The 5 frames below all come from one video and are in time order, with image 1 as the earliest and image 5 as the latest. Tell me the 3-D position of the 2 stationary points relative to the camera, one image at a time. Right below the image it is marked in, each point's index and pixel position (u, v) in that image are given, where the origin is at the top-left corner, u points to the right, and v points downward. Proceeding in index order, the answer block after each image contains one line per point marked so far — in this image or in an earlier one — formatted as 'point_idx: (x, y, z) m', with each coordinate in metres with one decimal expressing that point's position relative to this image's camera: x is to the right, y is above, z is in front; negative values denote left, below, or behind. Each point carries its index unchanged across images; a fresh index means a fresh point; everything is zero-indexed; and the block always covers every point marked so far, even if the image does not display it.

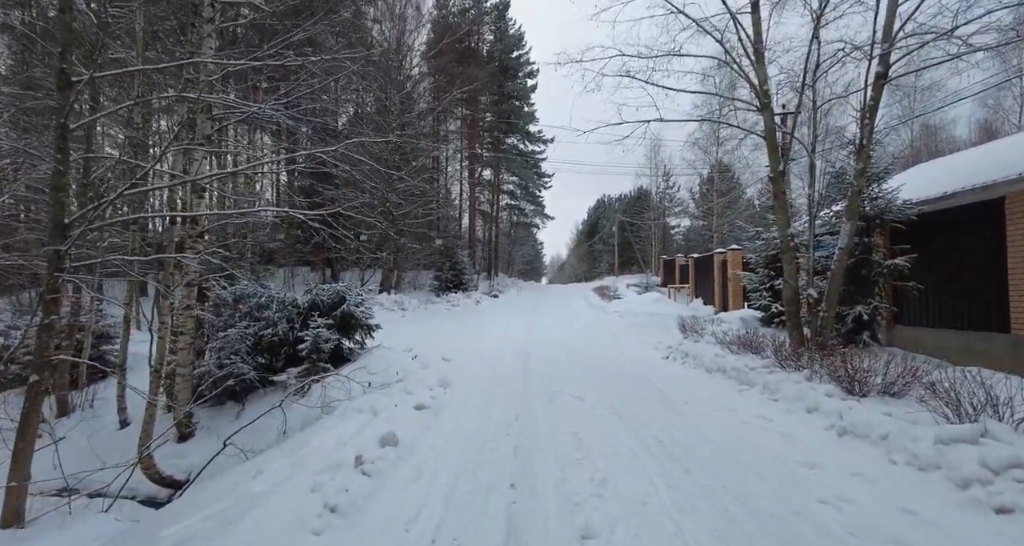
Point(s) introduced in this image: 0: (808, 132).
0: (+4.0, +1.9, +6.3) m
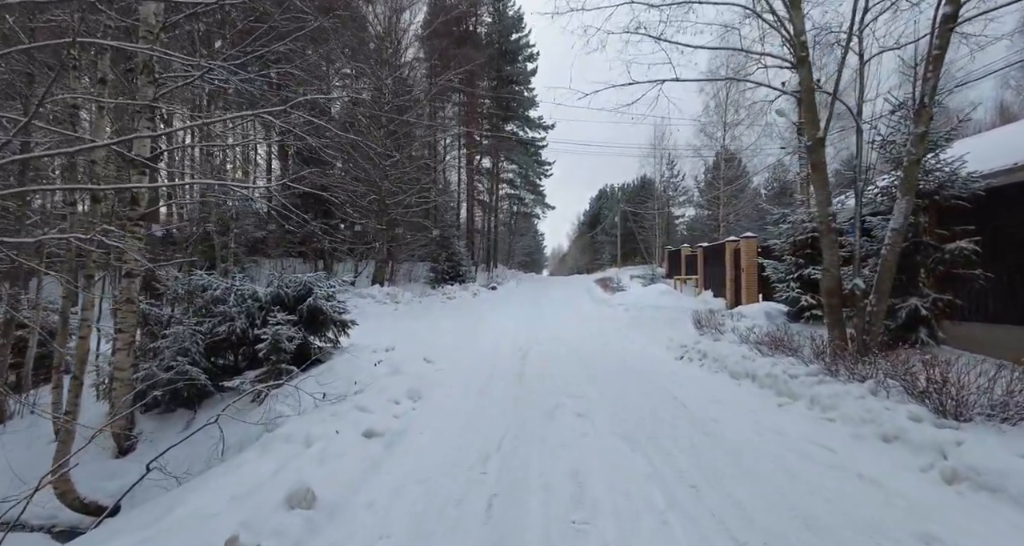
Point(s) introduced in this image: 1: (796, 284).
0: (+3.9, +2.0, +5.3) m
1: (+4.2, -0.2, +7.0) m
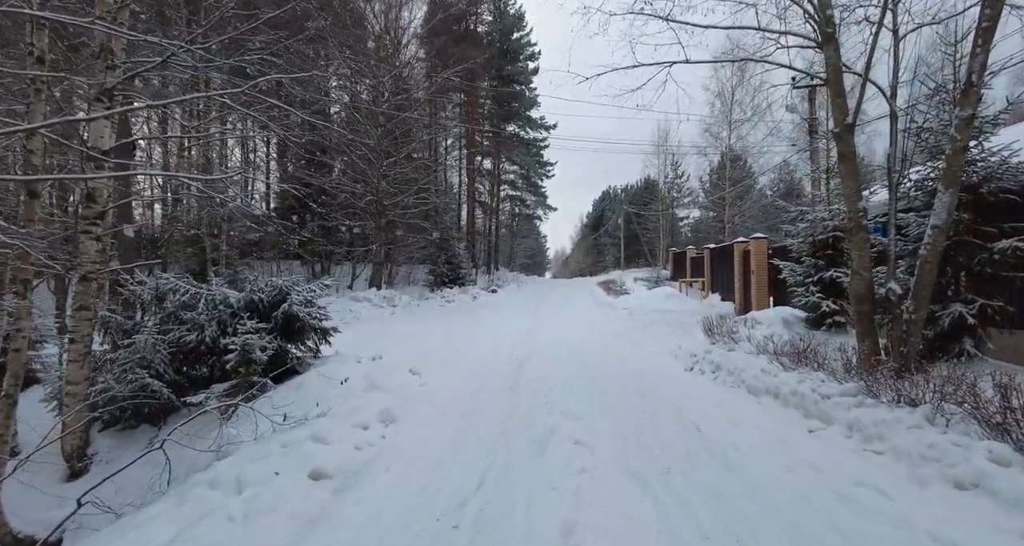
0: (+3.8, +2.0, +4.7) m
1: (+4.2, -0.2, +6.4) m
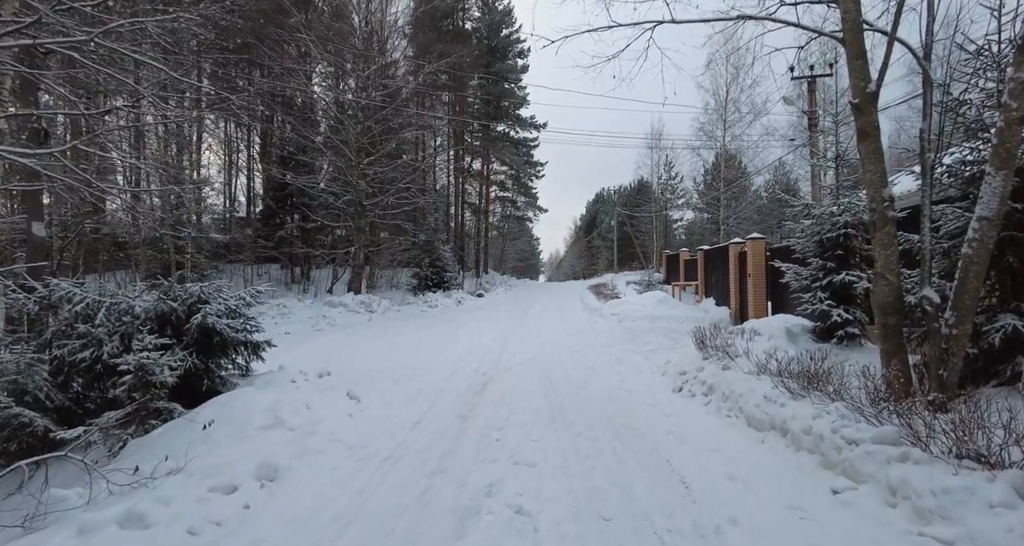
0: (+3.3, +2.0, +3.9) m
1: (+3.7, -0.3, +5.6) m
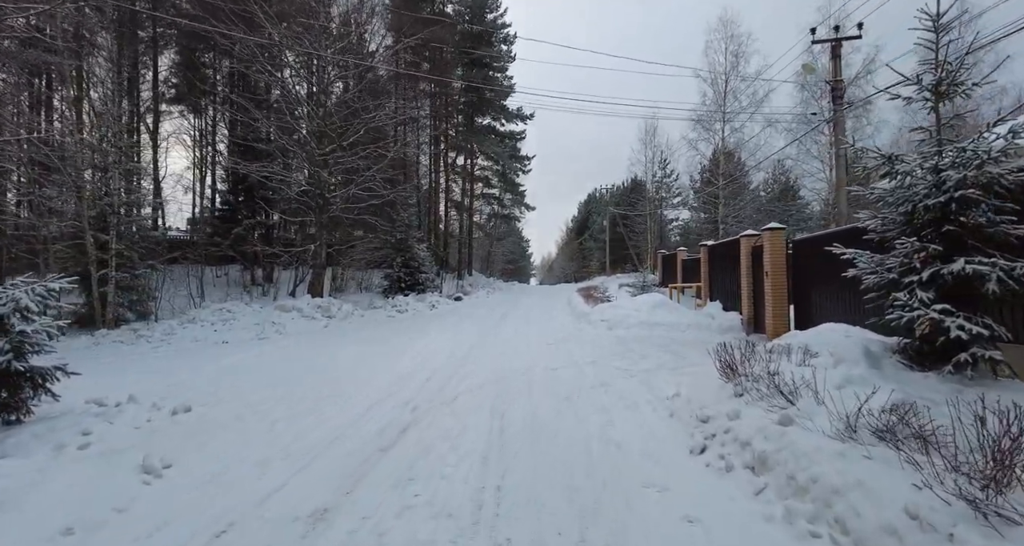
0: (+2.7, +2.1, +1.8) m
1: (+3.1, -0.2, +3.5) m
